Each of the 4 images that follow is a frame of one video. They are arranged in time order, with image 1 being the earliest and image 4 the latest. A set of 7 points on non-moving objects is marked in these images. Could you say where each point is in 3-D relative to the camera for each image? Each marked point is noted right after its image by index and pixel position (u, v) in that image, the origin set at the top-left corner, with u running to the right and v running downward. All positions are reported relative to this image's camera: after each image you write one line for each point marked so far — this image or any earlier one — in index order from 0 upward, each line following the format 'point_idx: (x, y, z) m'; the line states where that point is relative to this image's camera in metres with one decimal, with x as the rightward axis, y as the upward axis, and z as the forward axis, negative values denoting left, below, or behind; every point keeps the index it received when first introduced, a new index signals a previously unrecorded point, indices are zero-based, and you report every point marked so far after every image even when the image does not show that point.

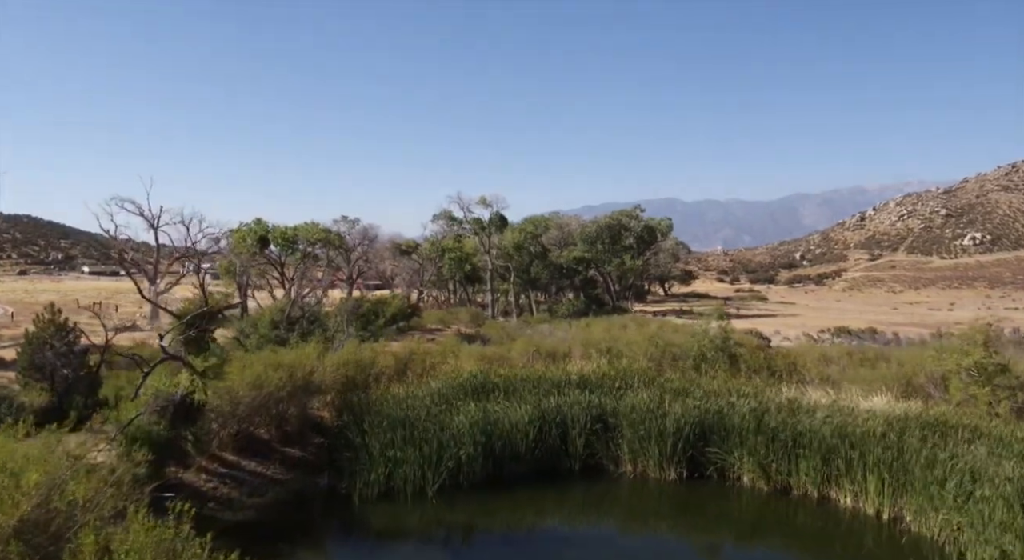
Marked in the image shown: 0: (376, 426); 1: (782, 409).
0: (-2.4, -2.6, +14.2) m
1: (+5.1, -2.5, +15.3) m
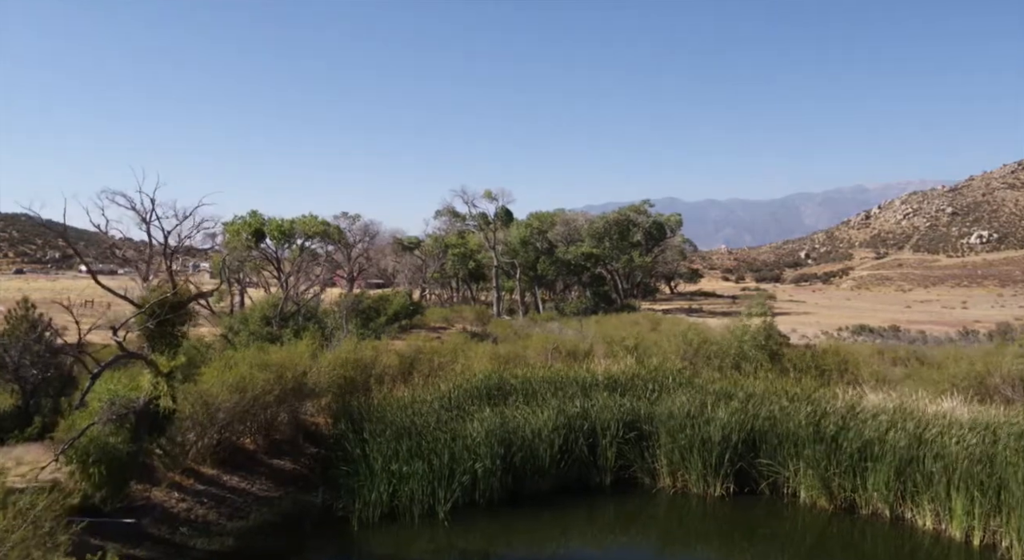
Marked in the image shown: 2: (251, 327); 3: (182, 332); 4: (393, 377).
0: (-2.1, -2.4, +12.3) m
1: (+5.5, -2.2, +13.4) m
2: (-6.4, -1.2, +19.7) m
3: (-5.1, -0.8, +12.2) m
4: (-2.3, -1.9, +15.7) m
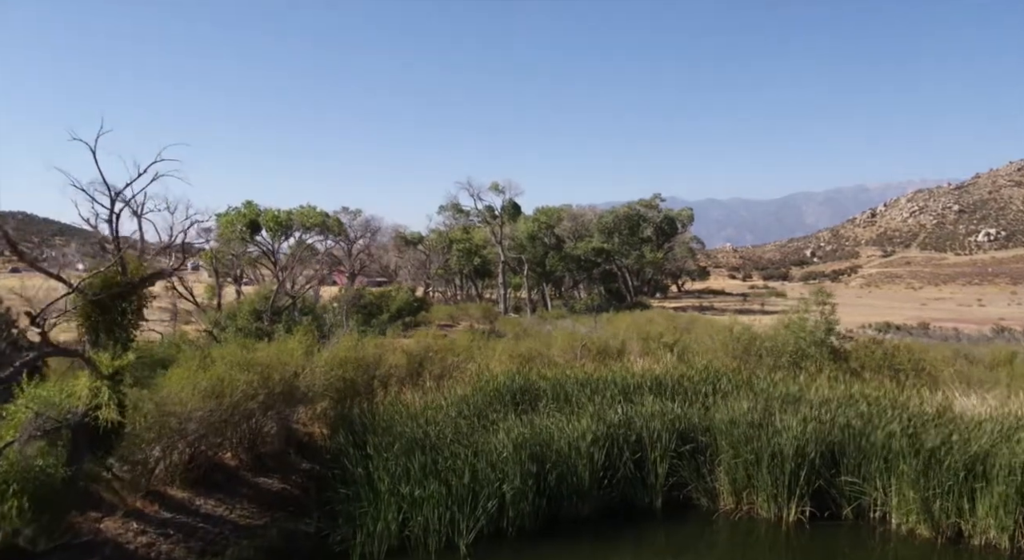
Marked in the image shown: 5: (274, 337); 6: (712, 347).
0: (-1.6, -2.2, +10.2) m
1: (+5.9, -2.0, +11.2) m
2: (-6.0, -0.9, +17.5) m
3: (-4.7, -0.6, +10.0) m
4: (-1.9, -1.7, +13.6) m
5: (-4.3, -1.0, +14.7) m
6: (+3.8, -1.3, +15.5) m
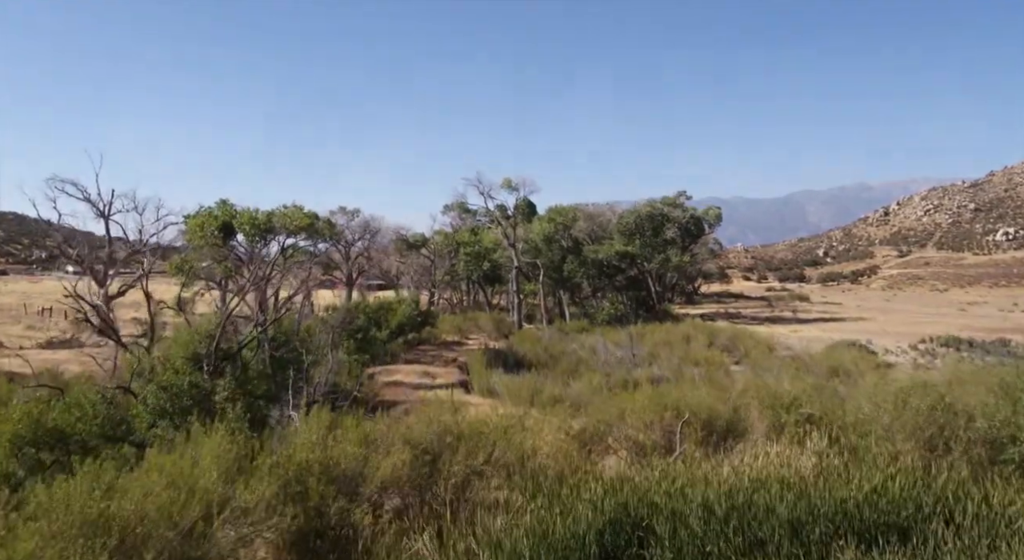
0: (-0.9, -2.7, +4.8) m
1: (+6.7, -2.5, +5.8) m
2: (-5.2, -1.4, +12.2) m
3: (-3.9, -1.1, +4.7) m
4: (-1.1, -2.2, +8.2) m
5: (-3.6, -1.5, +9.4) m
6: (+4.6, -1.8, +10.1) m
